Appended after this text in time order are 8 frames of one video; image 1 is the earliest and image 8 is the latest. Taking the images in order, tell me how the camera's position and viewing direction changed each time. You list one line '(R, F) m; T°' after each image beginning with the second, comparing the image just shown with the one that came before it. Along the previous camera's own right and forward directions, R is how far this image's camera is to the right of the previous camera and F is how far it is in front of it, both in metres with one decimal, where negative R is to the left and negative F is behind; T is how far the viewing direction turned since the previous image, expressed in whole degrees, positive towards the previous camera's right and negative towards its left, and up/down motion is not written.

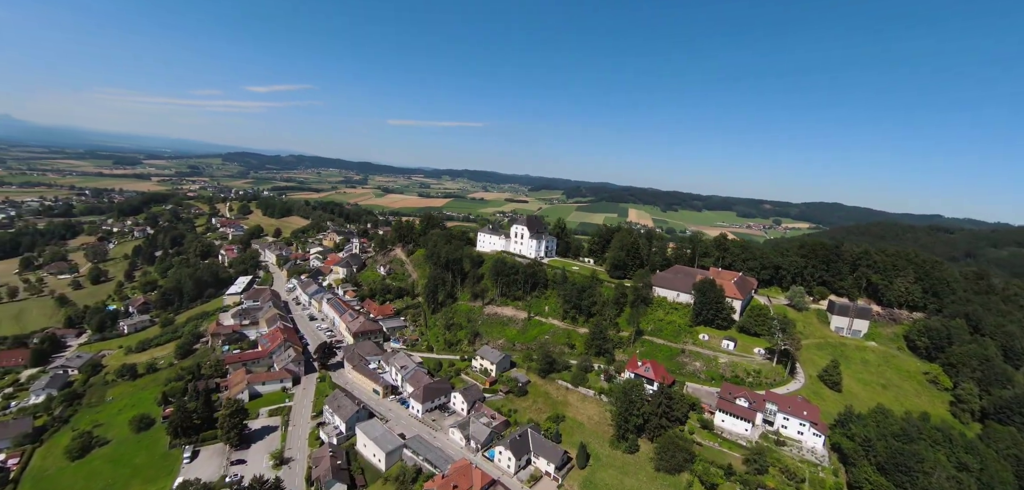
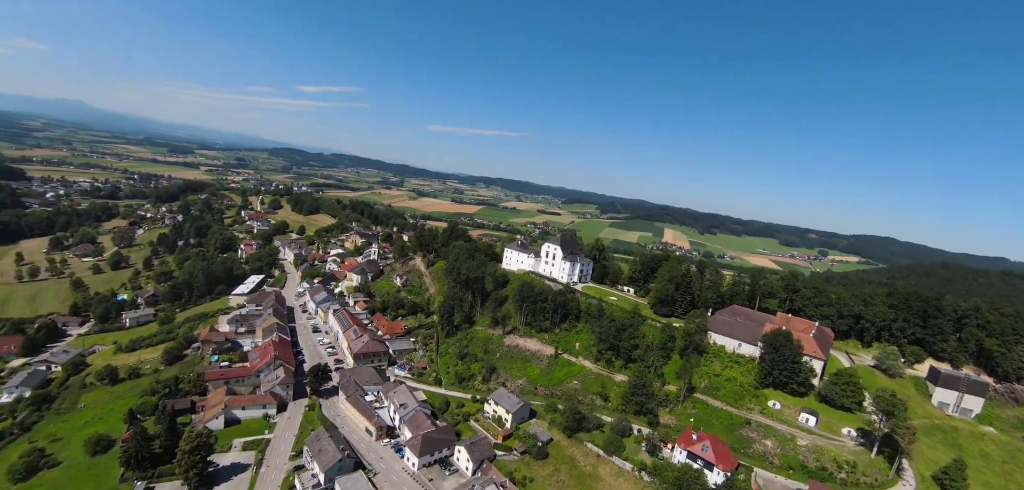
(-0.2, +7.2) m; -4°
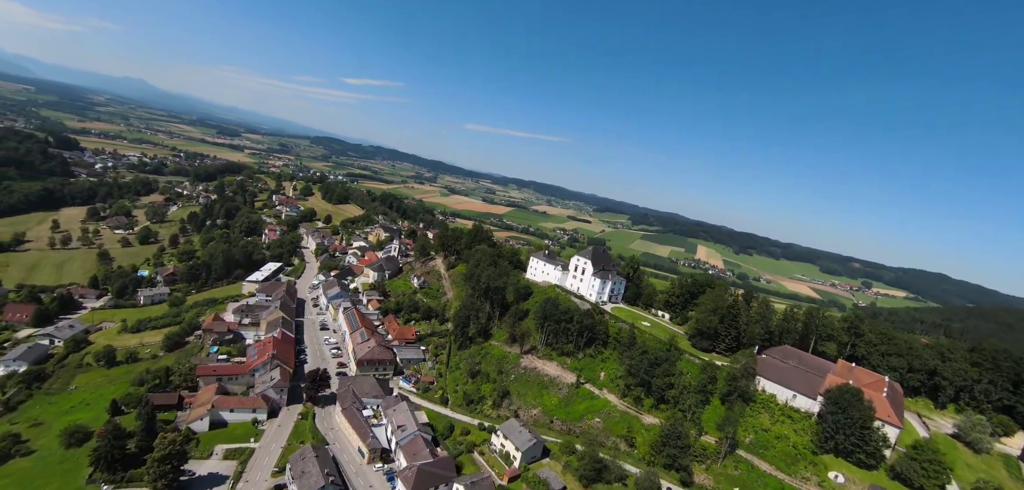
(+0.1, +4.4) m; -4°
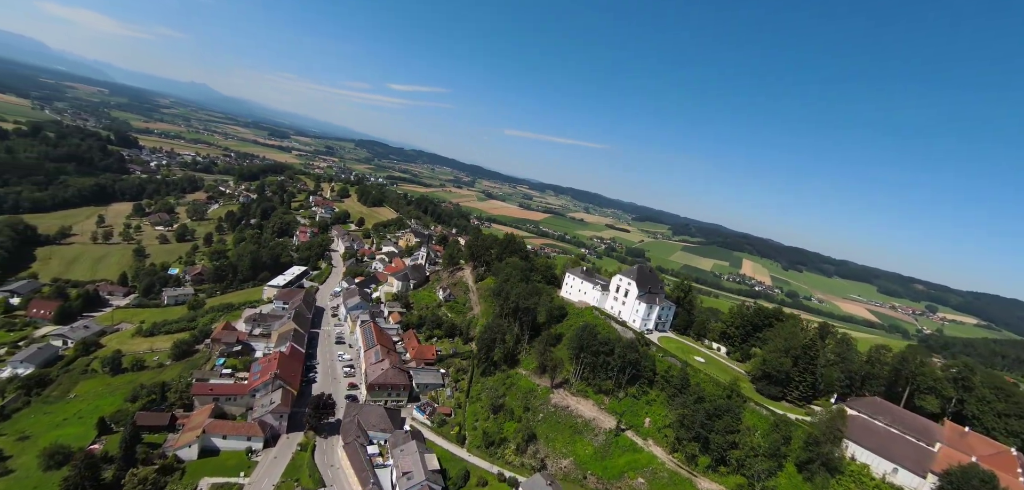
(+0.1, +5.3) m; -5°
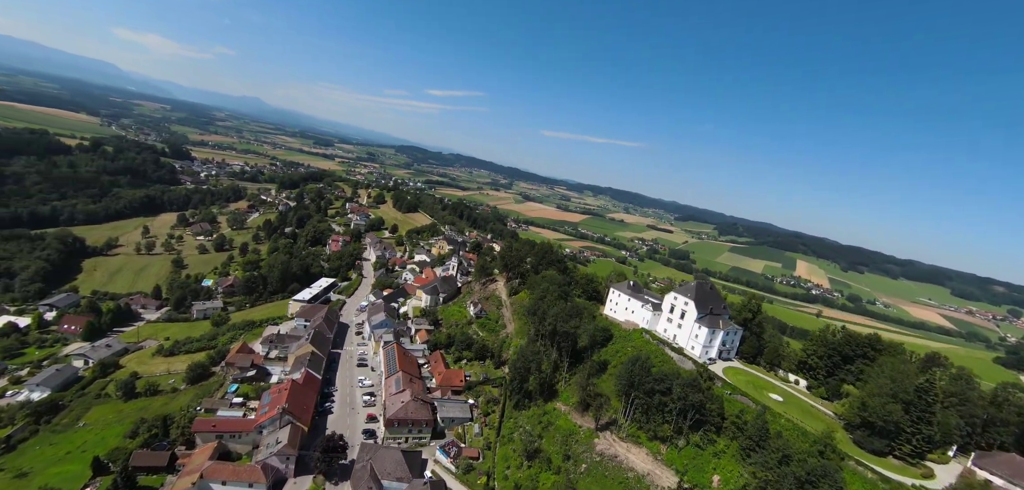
(+0.2, +5.2) m; -5°
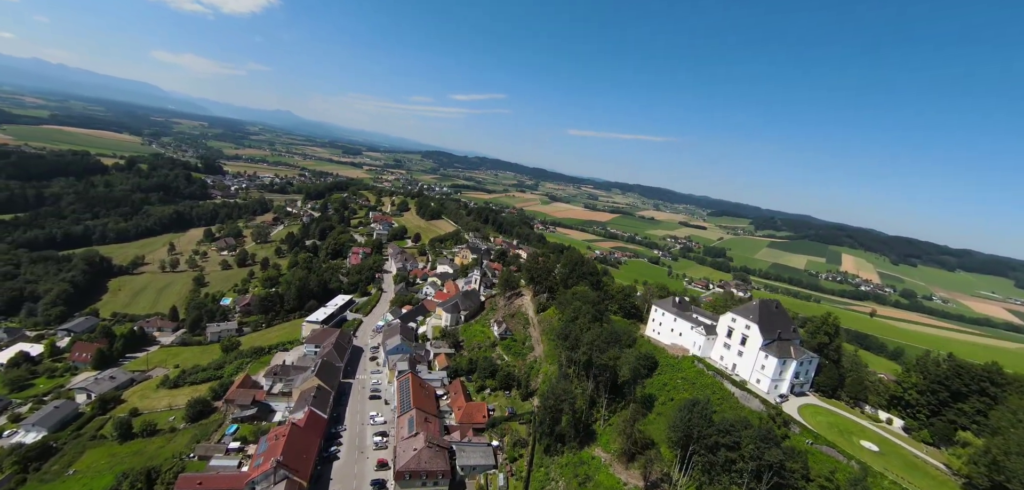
(+0.2, +5.0) m; -4°
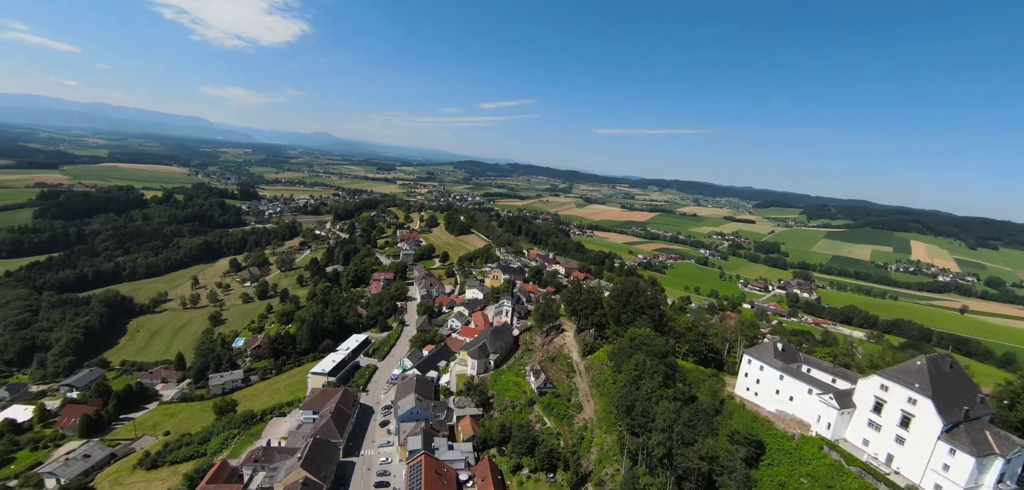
(+0.3, +9.0) m; -5°
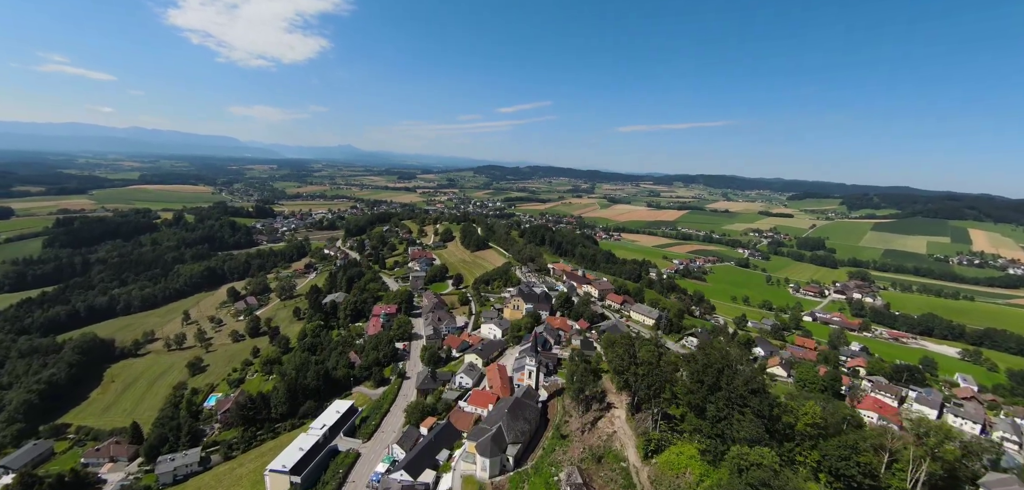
(+0.4, +11.8) m; -3°
